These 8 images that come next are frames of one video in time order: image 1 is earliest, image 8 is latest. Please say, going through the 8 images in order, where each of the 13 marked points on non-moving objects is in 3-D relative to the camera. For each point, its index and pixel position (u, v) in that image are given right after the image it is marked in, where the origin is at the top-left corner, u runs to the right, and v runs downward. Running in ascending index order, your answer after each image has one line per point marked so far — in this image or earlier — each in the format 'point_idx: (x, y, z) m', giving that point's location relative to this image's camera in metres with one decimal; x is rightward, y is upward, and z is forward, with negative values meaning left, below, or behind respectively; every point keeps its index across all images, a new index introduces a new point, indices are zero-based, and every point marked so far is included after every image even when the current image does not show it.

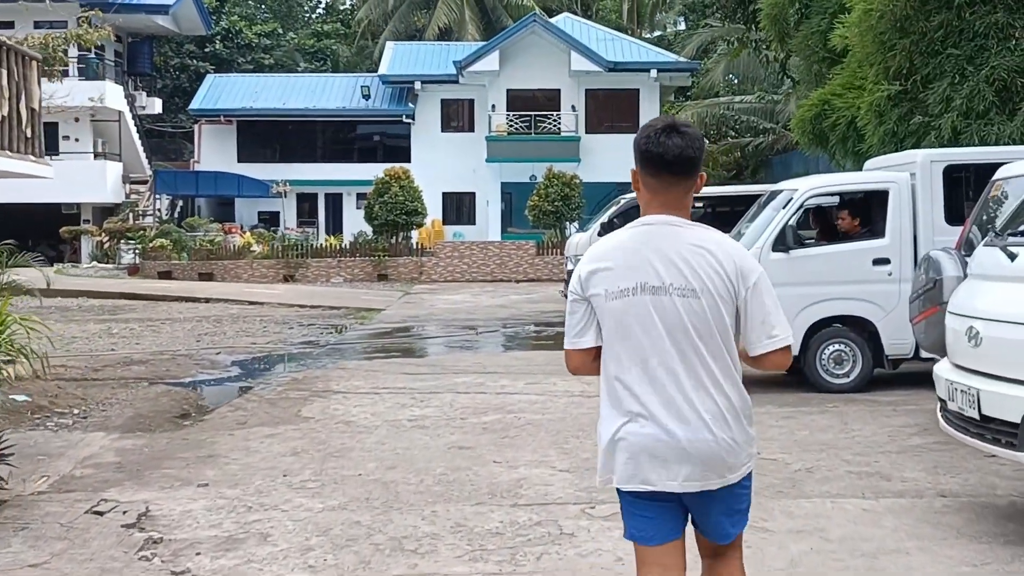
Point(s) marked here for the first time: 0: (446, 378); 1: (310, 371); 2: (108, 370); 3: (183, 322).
0: (-0.6, -0.8, +10.2) m
1: (-2.0, -0.8, +11.2) m
2: (-4.0, -0.8, +11.1) m
3: (-4.9, -0.5, +17.3) m
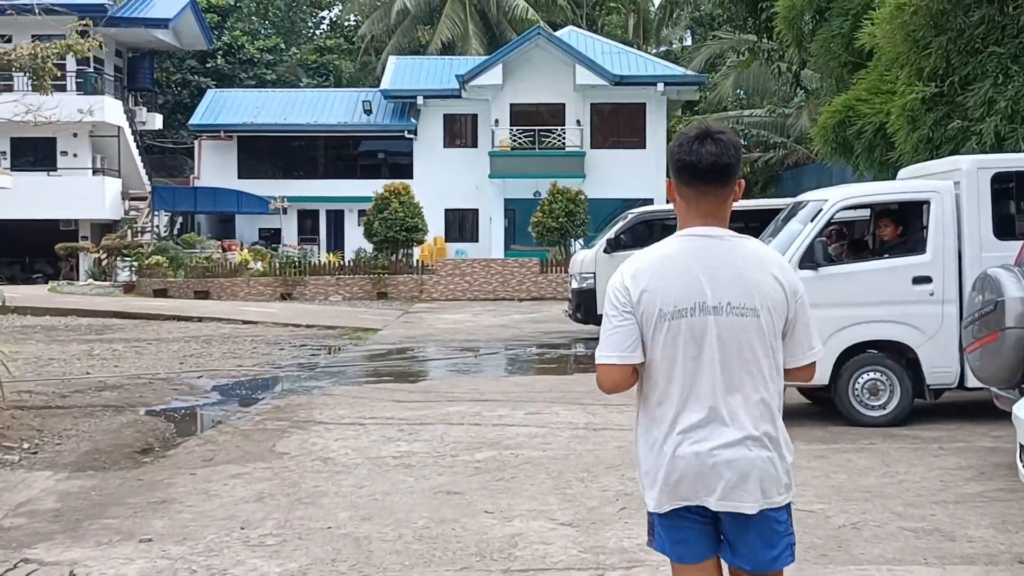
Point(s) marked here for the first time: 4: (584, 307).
0: (-0.6, -1.0, +9.4) m
1: (-2.0, -1.0, +10.4) m
2: (-4.0, -1.0, +10.3) m
3: (-4.9, -0.8, +16.4) m
4: (+0.9, -0.2, +14.8) m
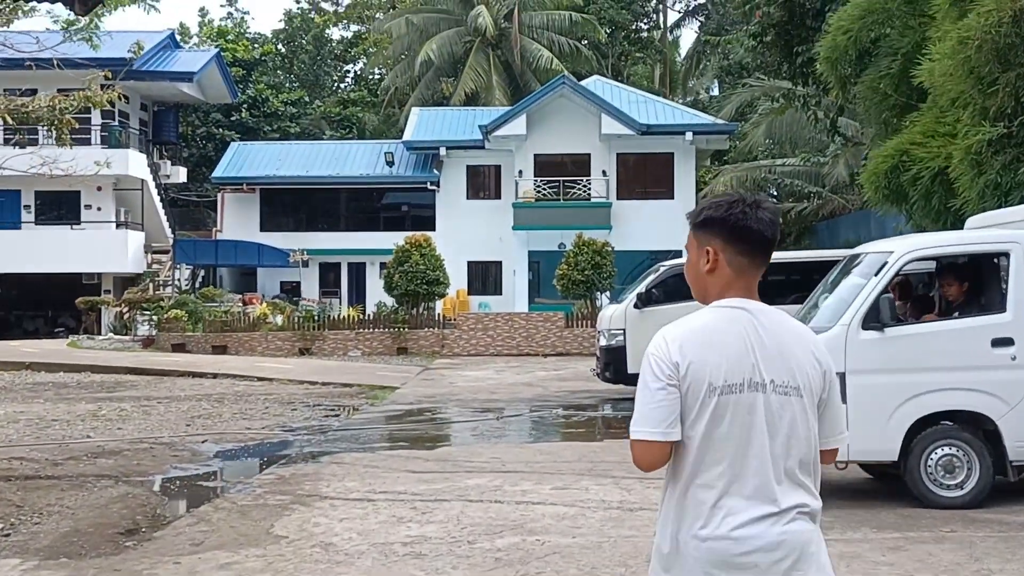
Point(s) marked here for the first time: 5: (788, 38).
0: (-0.4, -1.5, +8.6) m
1: (-1.8, -1.5, +9.6) m
2: (-3.7, -1.5, +9.6) m
3: (-4.6, -1.5, +15.7) m
4: (+1.3, -1.0, +14.0) m
5: (+3.9, +3.5, +16.4) m
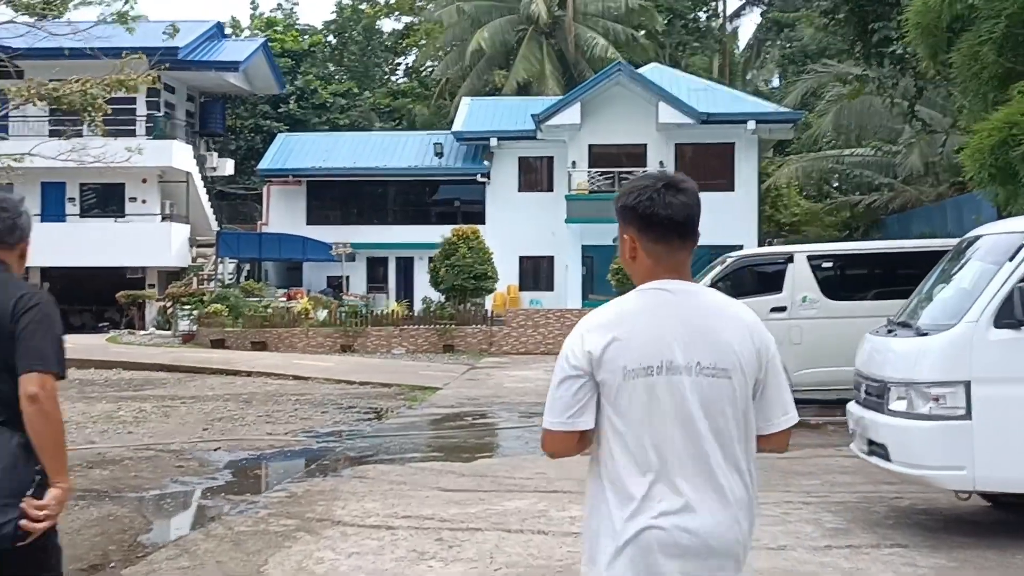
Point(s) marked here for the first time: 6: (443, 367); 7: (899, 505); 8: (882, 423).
0: (-0.1, -1.4, +7.3) m
1: (-1.4, -1.4, +8.4) m
2: (-3.4, -1.4, +8.5) m
3: (-3.9, -1.4, +14.7) m
4: (+1.8, -0.9, +12.6) m
5: (+4.6, +3.6, +14.9) m
6: (-1.2, -1.4, +19.6) m
7: (+2.5, -1.4, +7.2) m
8: (+2.0, -0.7, +6.0) m
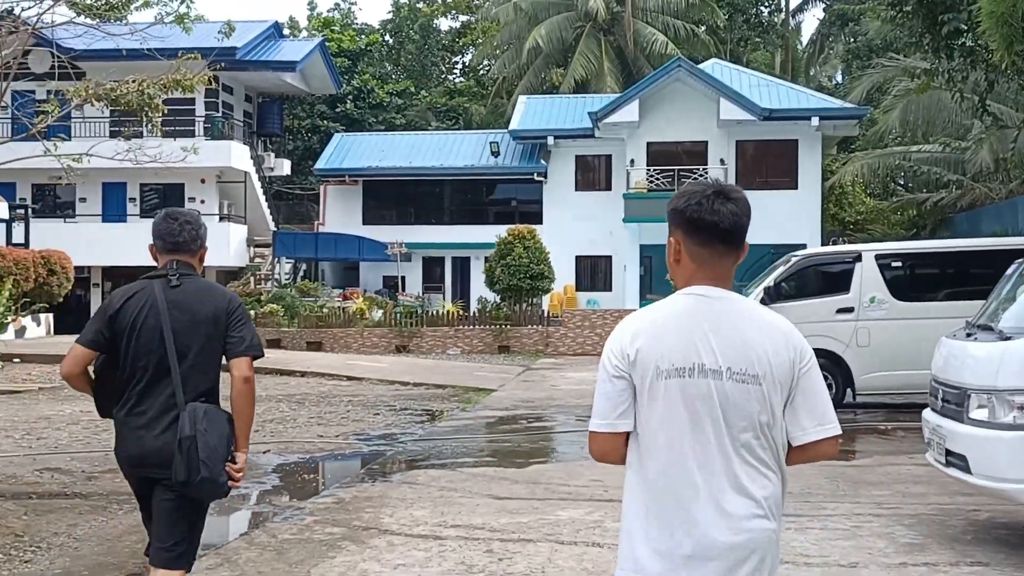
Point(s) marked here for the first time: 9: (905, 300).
0: (+0.2, -1.4, +7.0) m
1: (-1.0, -1.4, +8.2) m
2: (-3.0, -1.4, +8.4) m
3: (-3.2, -1.4, +14.5) m
4: (+2.4, -0.9, +12.2) m
5: (+5.3, +3.6, +14.4) m
6: (-0.2, -1.4, +19.4) m
7: (+2.8, -1.4, +6.8) m
8: (+2.2, -0.7, +5.6) m
9: (+4.1, -0.1, +11.7) m
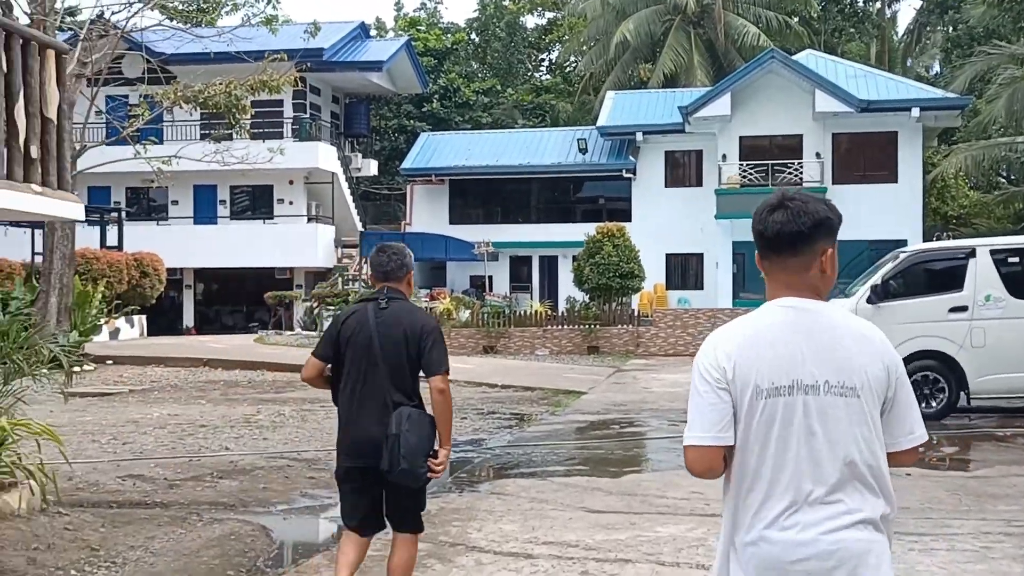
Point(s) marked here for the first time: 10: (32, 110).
0: (+0.8, -1.4, +6.6) m
1: (-0.4, -1.4, +7.8) m
2: (-2.3, -1.4, +8.1) m
3: (-2.1, -1.5, +14.3) m
4: (+3.4, -0.9, +11.6) m
5: (+6.4, +3.6, +13.5) m
6: (+1.3, -1.4, +18.9) m
7: (+3.3, -1.4, +6.1) m
8: (+2.7, -0.7, +5.0) m
9: (+5.0, -0.1, +11.0) m
10: (-2.7, +1.0, +6.4) m
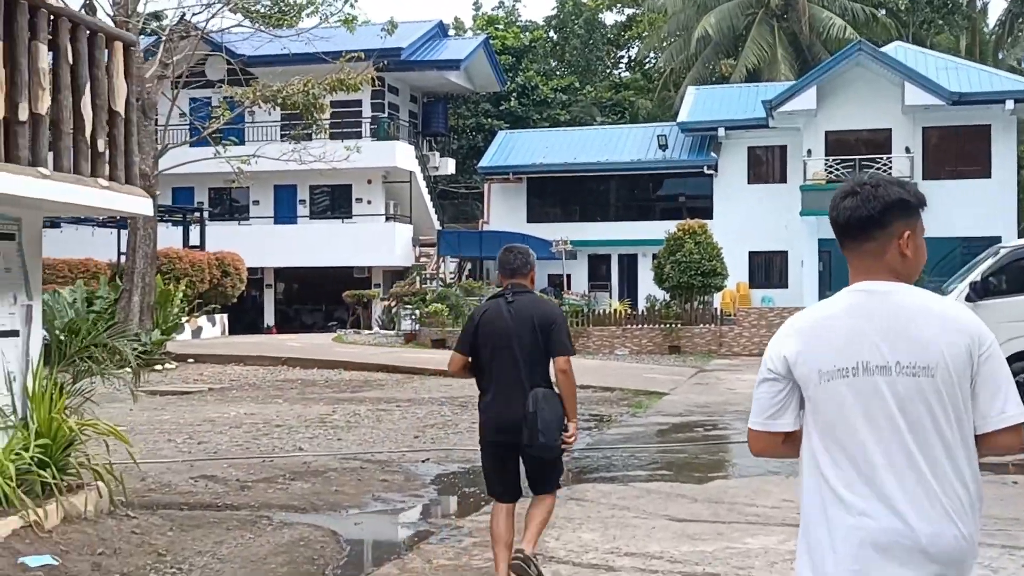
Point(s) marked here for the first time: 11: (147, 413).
0: (+1.2, -1.4, +6.2) m
1: (+0.1, -1.4, +7.5) m
2: (-1.8, -1.4, +8.0) m
3: (-1.1, -1.4, +14.1) m
4: (+4.1, -0.8, +11.0) m
5: (+7.3, +3.7, +12.7) m
6: (+2.6, -1.3, +18.5) m
7: (+3.7, -1.4, +5.6) m
8: (+3.0, -0.7, +4.5) m
9: (+5.7, -0.1, +10.3) m
10: (-2.3, +1.0, +6.2) m
11: (-4.2, -1.4, +13.0) m
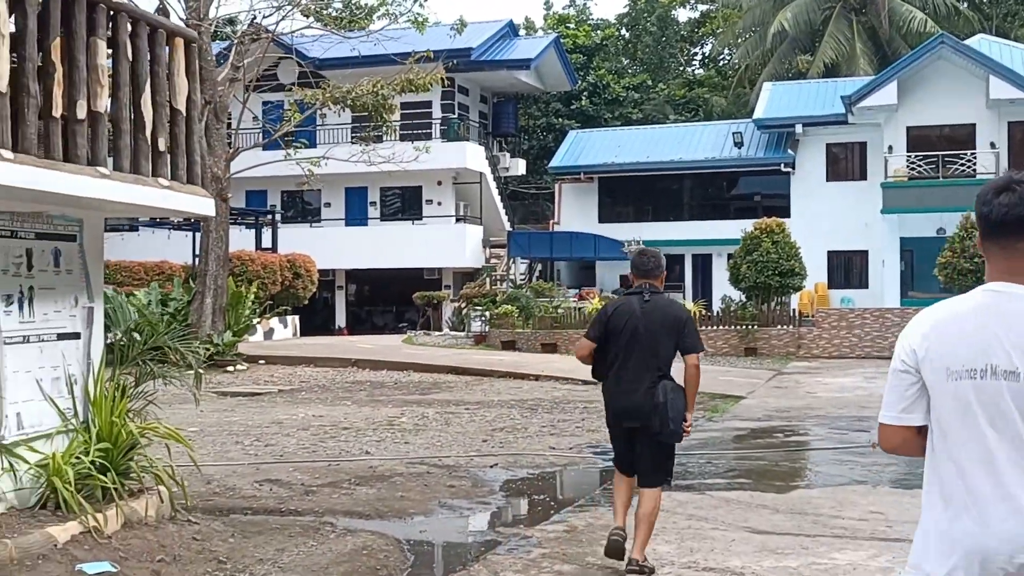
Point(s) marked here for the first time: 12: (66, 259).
0: (+1.6, -1.4, +5.8) m
1: (+0.6, -1.4, +7.2) m
2: (-1.3, -1.4, +7.8) m
3: (-0.2, -1.4, +13.9) m
4: (+4.8, -0.8, +10.5) m
5: (+8.1, +3.7, +12.0) m
6: (+3.7, -1.3, +18.0) m
7: (+4.0, -1.3, +5.1) m
8: (+3.3, -0.7, +4.0) m
9: (+6.3, -0.1, +9.6) m
10: (-1.9, +1.0, +6.1) m
11: (-3.4, -1.5, +13.0) m
12: (-2.3, +0.2, +5.9) m
